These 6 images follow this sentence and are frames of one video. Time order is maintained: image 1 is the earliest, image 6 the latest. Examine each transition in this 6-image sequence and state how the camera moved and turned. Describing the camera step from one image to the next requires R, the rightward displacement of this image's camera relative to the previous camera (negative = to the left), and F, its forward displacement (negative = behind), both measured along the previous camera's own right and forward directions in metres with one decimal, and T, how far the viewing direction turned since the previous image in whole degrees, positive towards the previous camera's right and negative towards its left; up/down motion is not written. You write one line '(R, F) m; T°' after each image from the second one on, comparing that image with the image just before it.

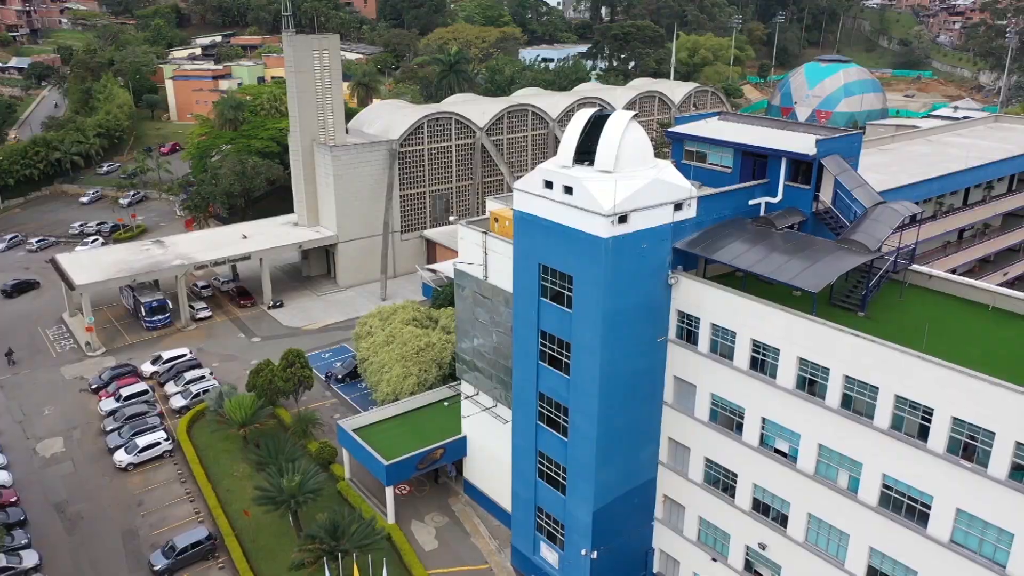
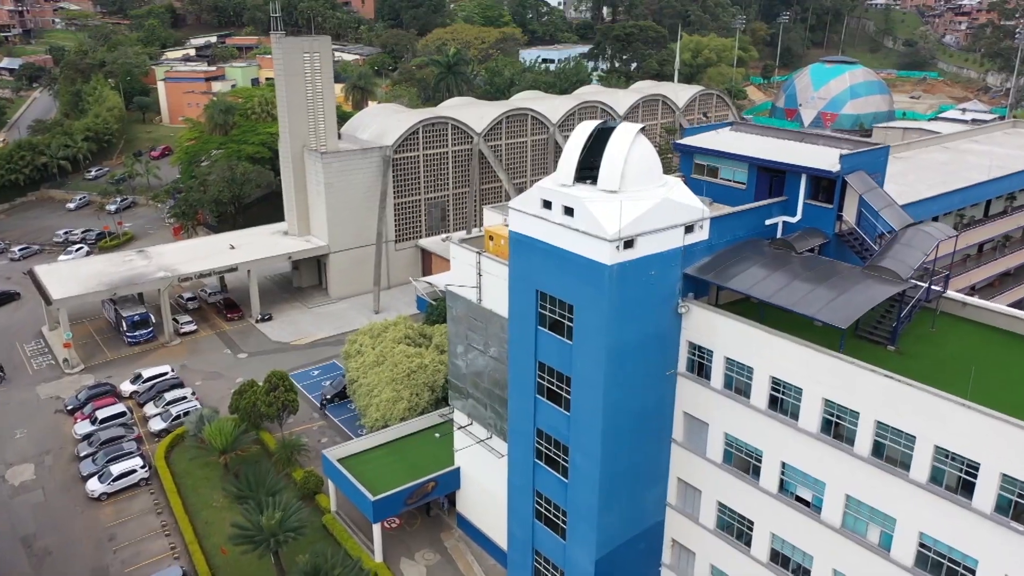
(+0.1, +2.0) m; 0°
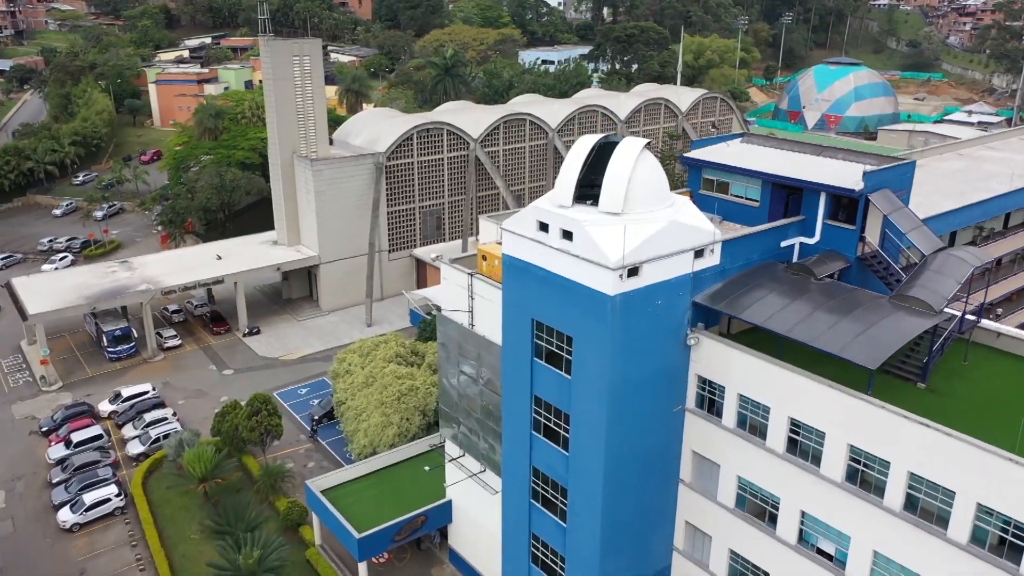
(+0.1, +1.8) m; 0°
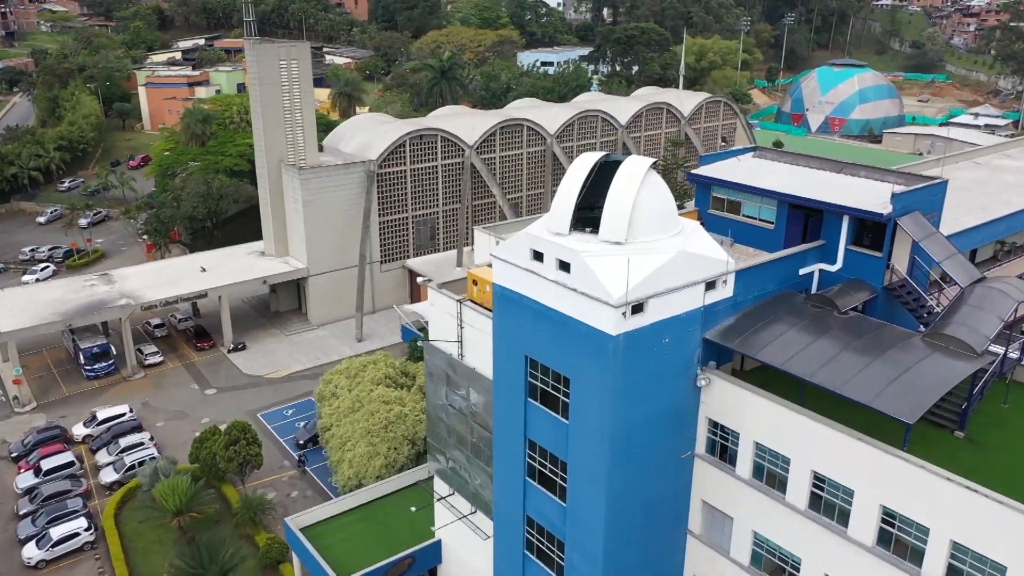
(+0.2, +1.8) m; 0°
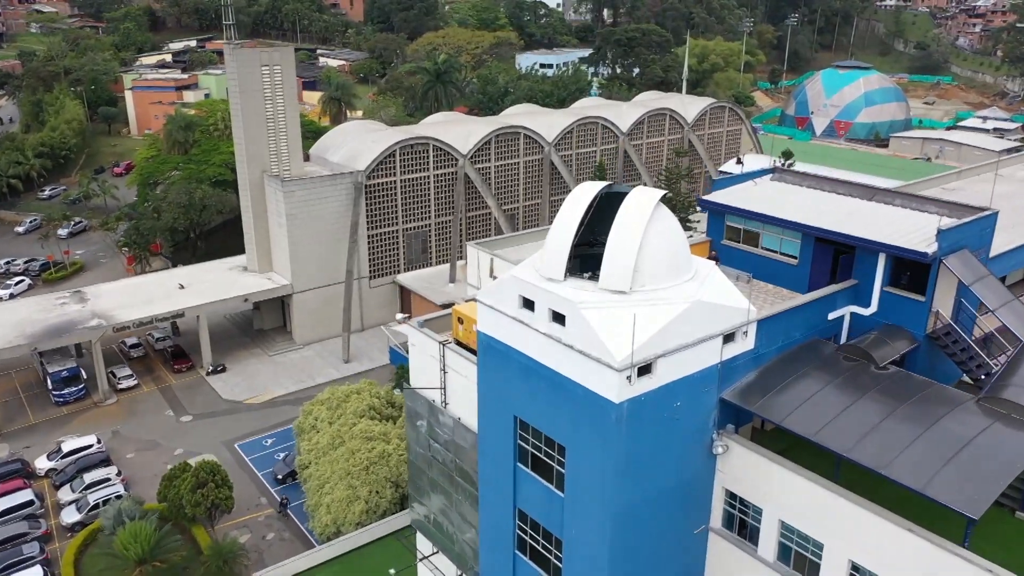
(+0.2, +2.3) m; 0°
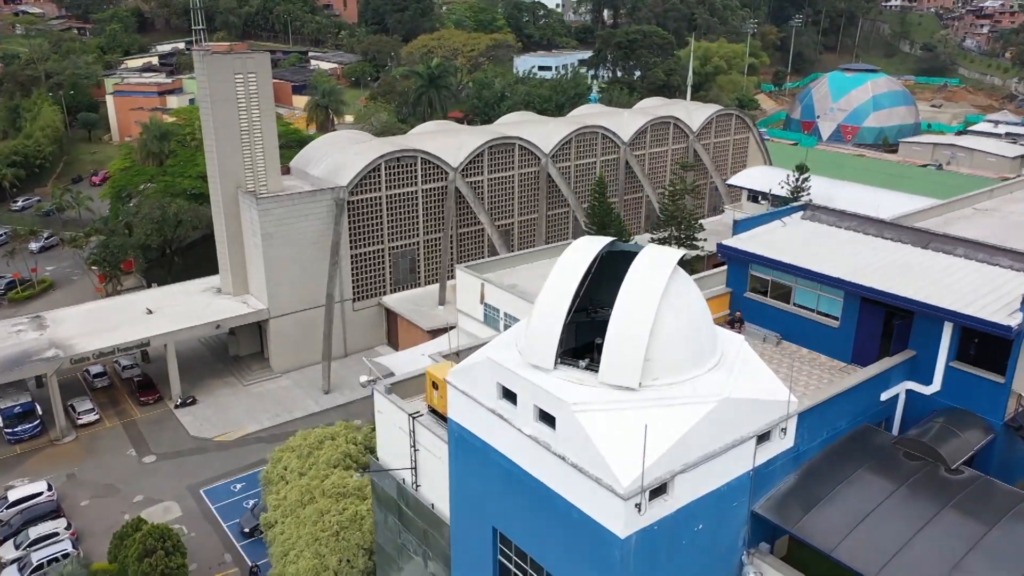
(+0.3, +3.0) m; 0°
